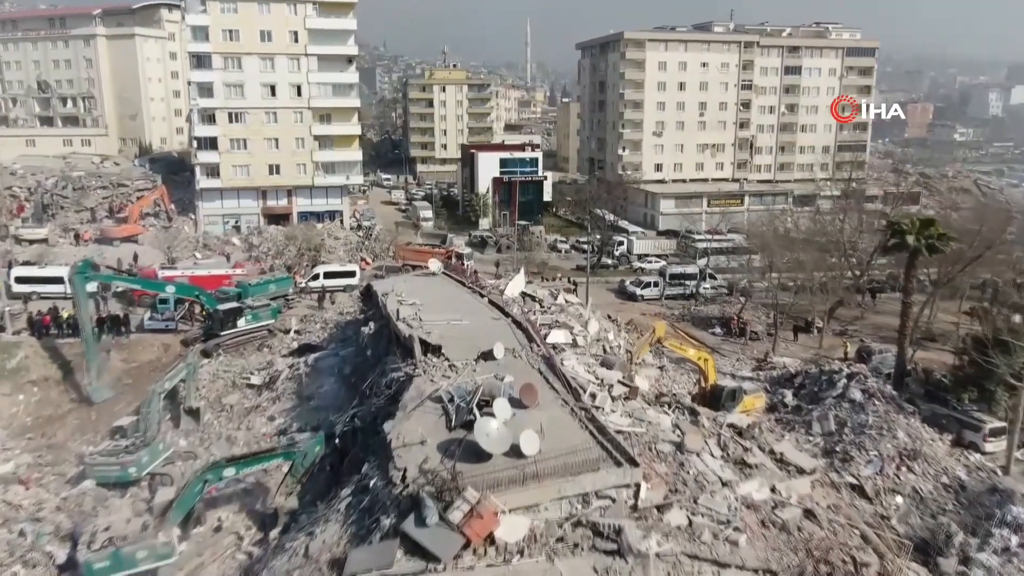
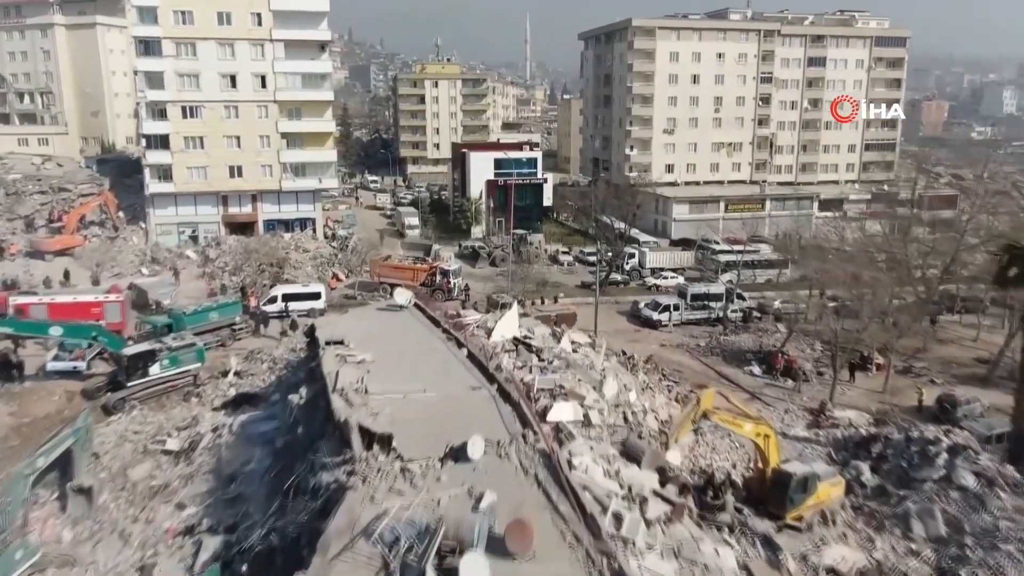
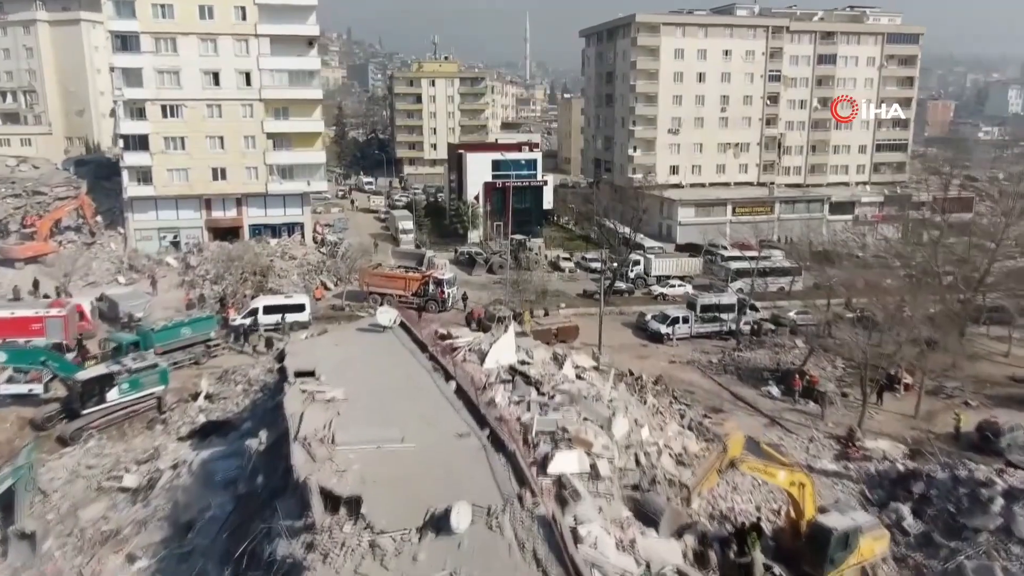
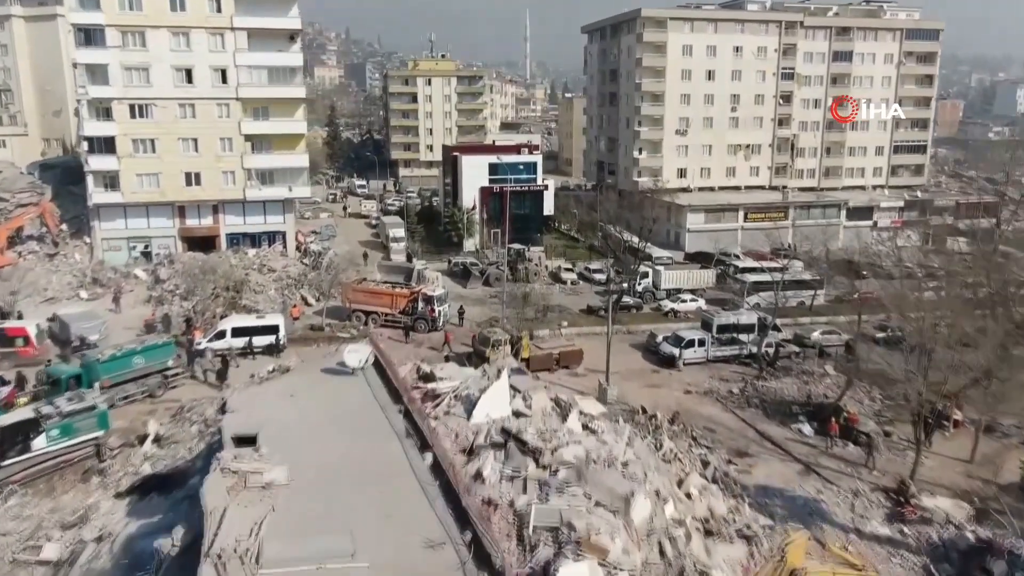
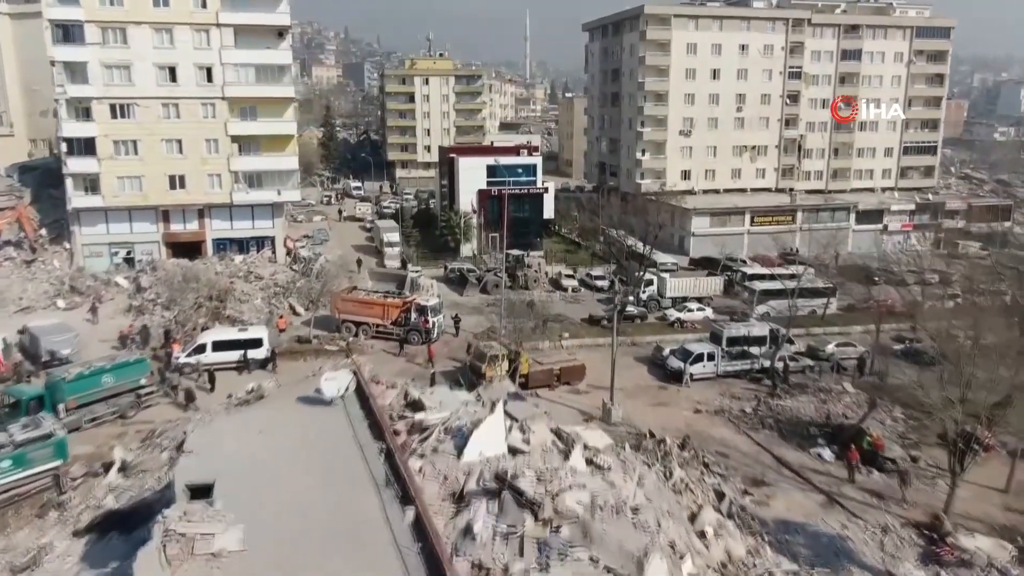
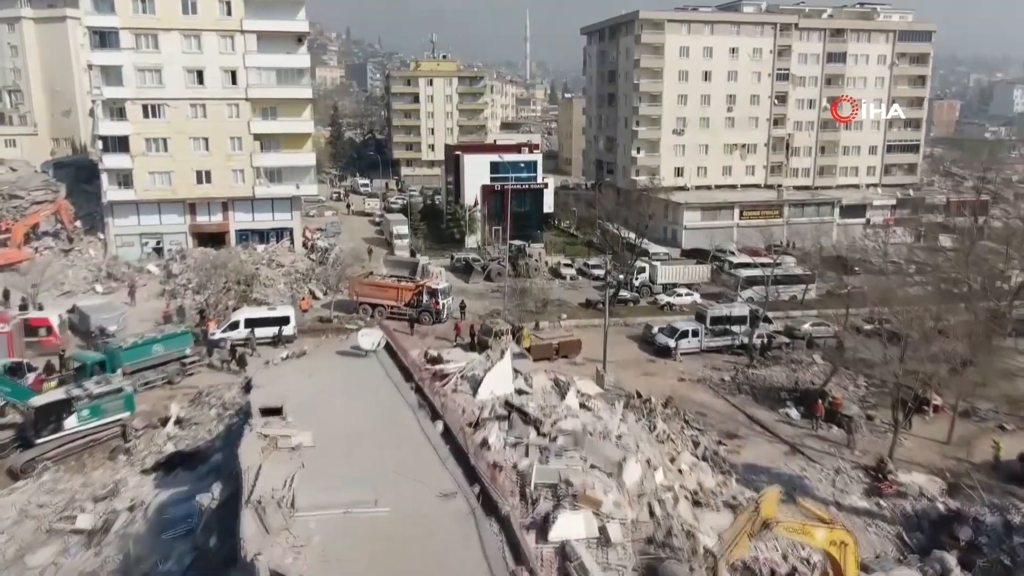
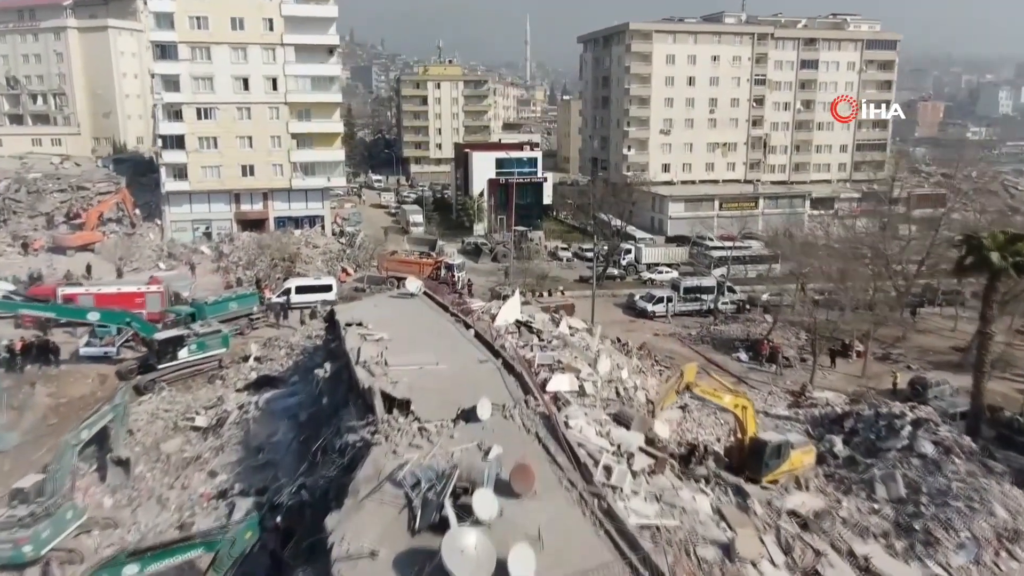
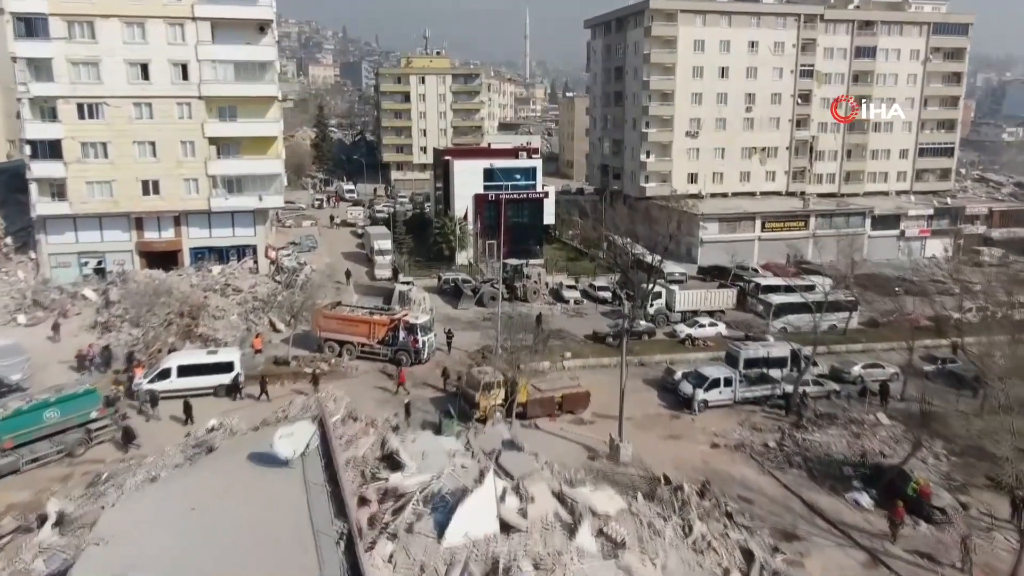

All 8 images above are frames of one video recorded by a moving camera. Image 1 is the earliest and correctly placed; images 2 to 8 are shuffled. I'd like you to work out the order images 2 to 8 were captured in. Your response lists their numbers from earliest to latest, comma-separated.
7, 2, 3, 6, 4, 5, 8
